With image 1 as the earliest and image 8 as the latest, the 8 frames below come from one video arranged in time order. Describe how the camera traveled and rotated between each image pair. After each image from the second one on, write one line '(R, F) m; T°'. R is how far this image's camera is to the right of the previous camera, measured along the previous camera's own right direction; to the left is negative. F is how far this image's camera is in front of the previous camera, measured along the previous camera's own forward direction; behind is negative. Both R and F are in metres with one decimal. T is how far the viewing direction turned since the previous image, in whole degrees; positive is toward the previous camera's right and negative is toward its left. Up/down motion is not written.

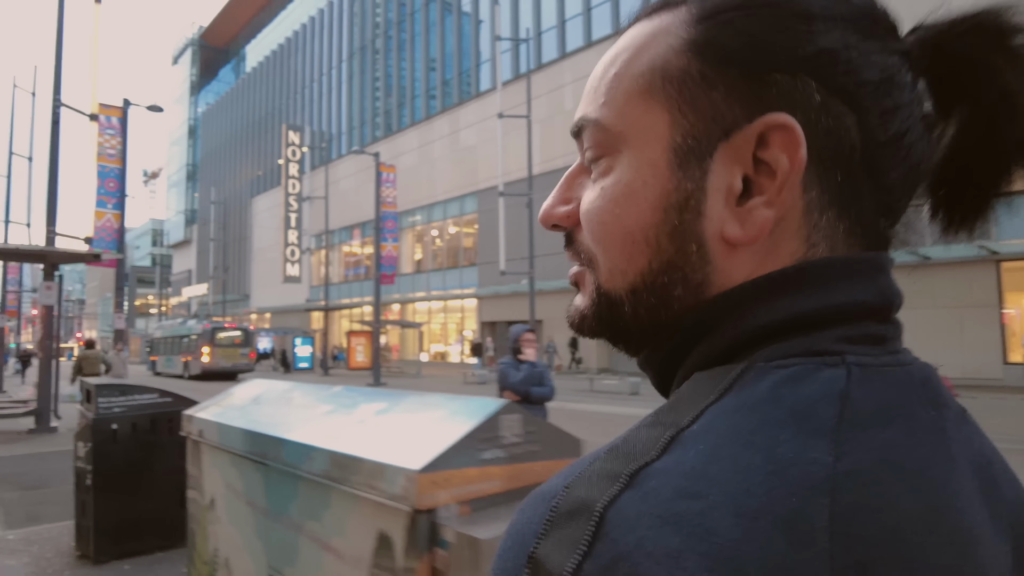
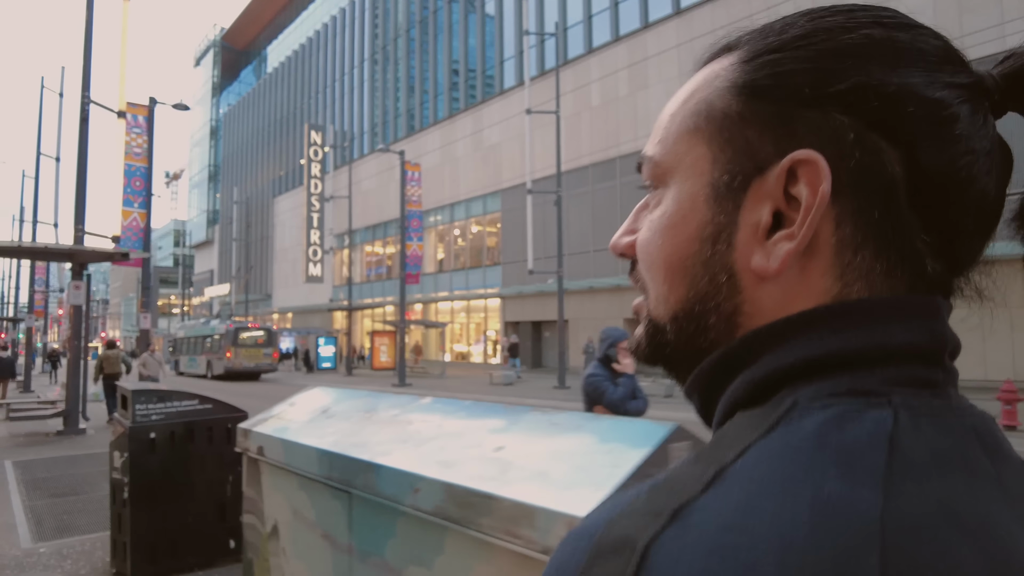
(-0.2, +0.3) m; -2°
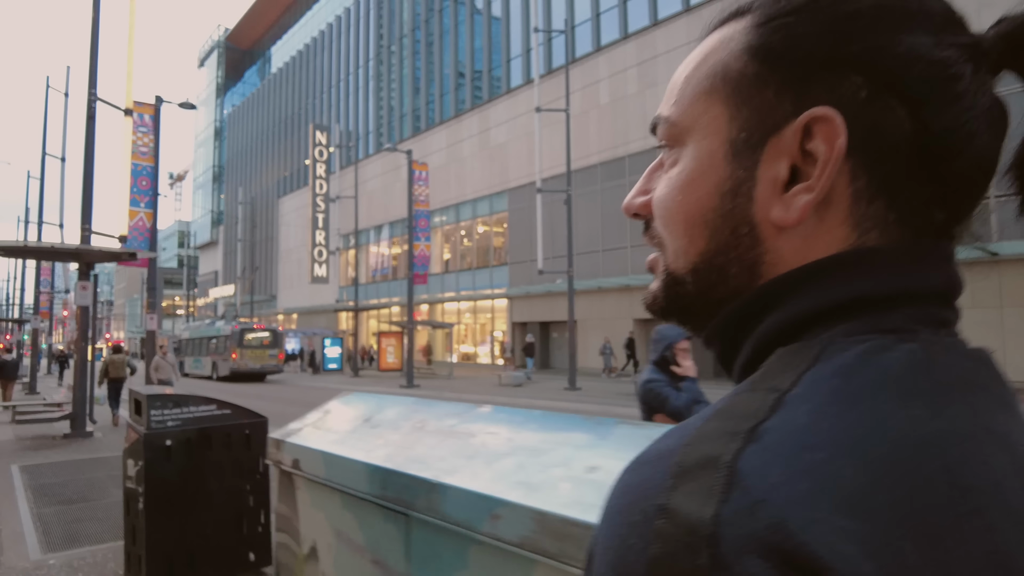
(-0.1, +0.2) m; 0°
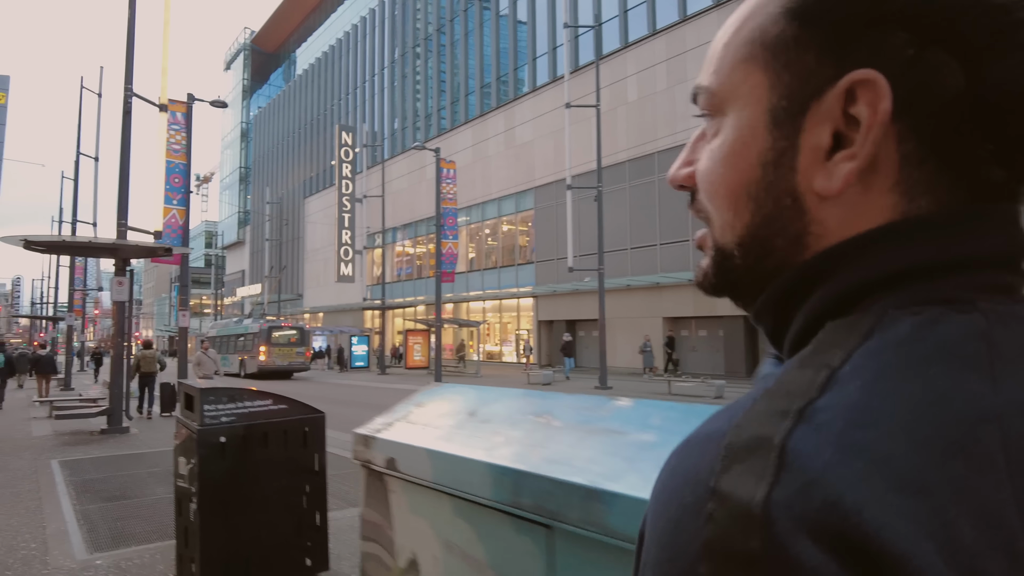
(-0.2, +0.2) m; -2°
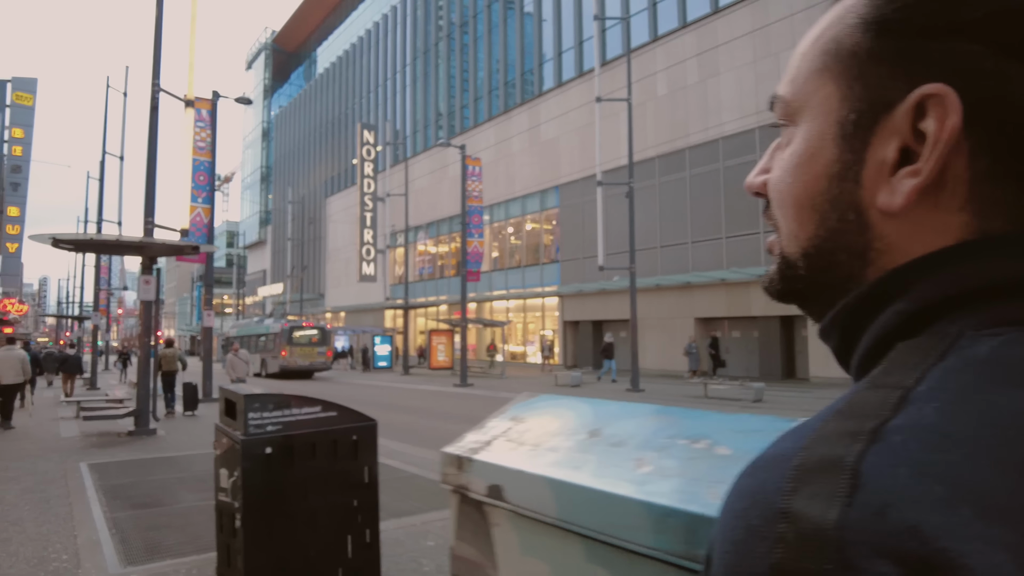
(-0.2, +0.2) m; -2°
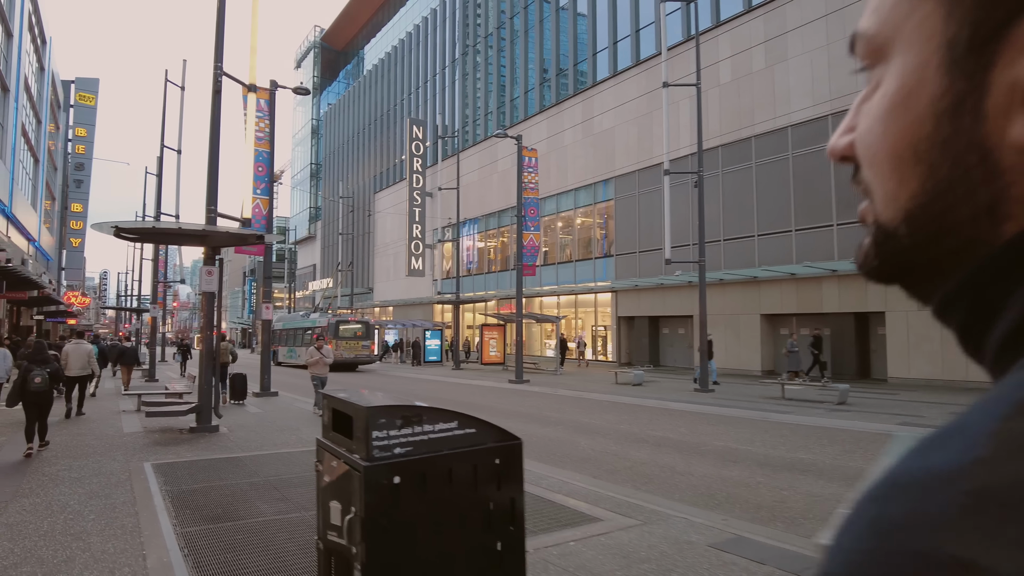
(-0.4, +0.4) m; -4°
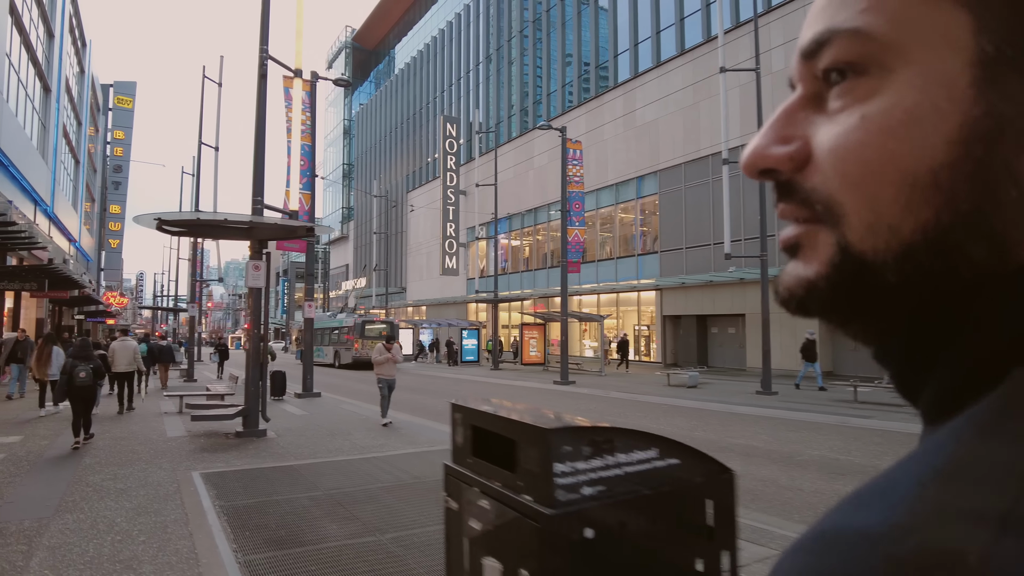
(-0.4, +0.5) m; -2°
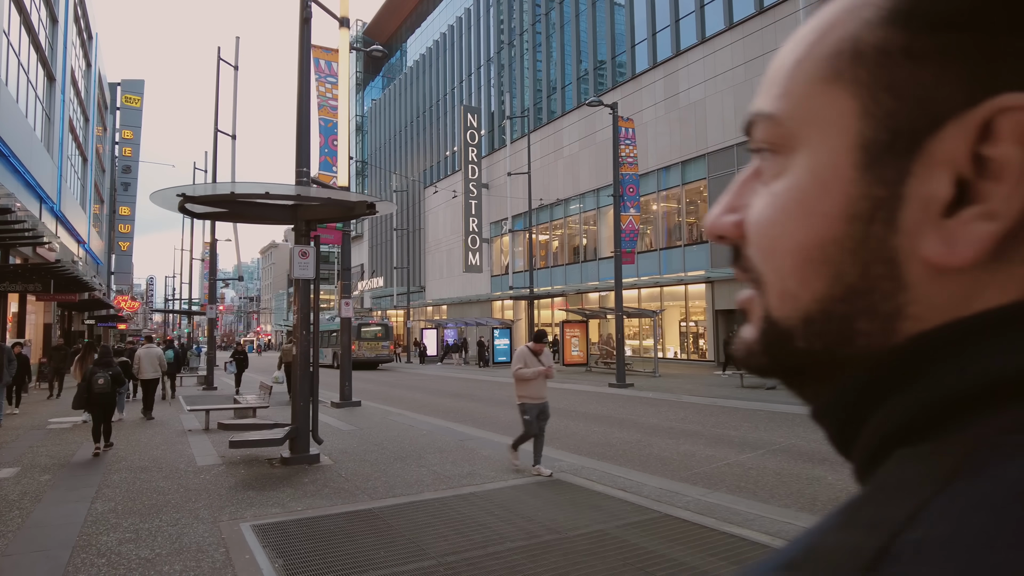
(-0.8, +1.2) m; -1°
